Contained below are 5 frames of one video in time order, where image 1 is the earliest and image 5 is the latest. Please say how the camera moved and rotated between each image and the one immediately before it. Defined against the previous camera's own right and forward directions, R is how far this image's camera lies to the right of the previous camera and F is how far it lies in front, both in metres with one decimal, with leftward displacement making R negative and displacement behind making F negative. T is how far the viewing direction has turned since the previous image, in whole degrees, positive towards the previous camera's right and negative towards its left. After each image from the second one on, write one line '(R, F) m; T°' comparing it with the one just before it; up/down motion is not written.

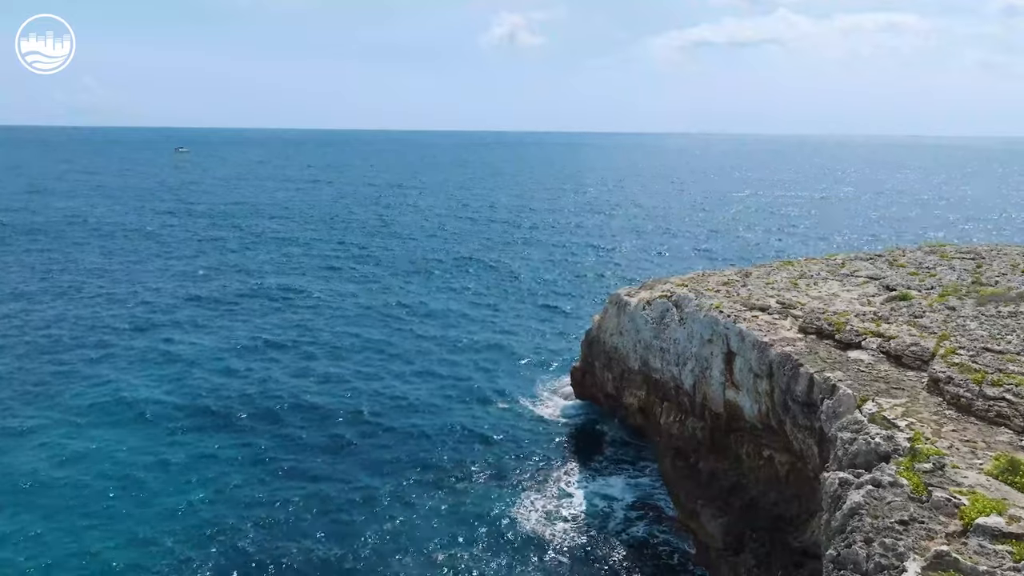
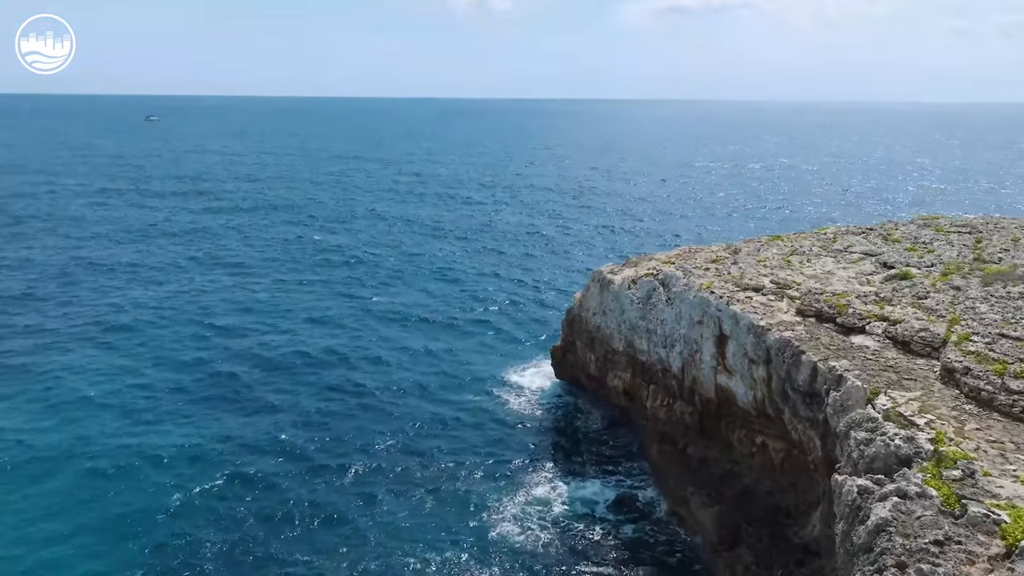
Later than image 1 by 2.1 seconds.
(-0.2, +1.5) m; +2°
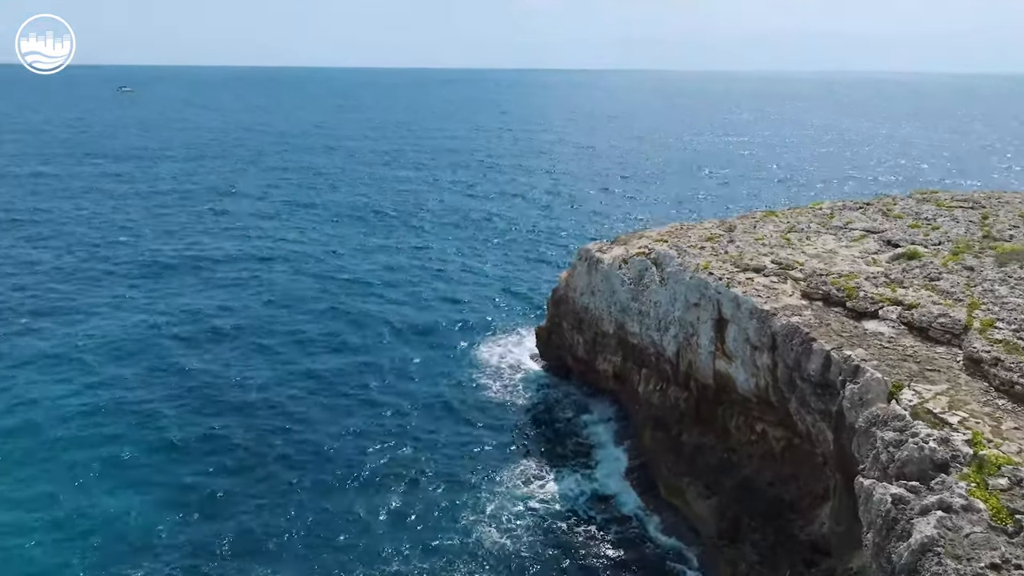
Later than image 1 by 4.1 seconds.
(-0.3, +1.4) m; +2°
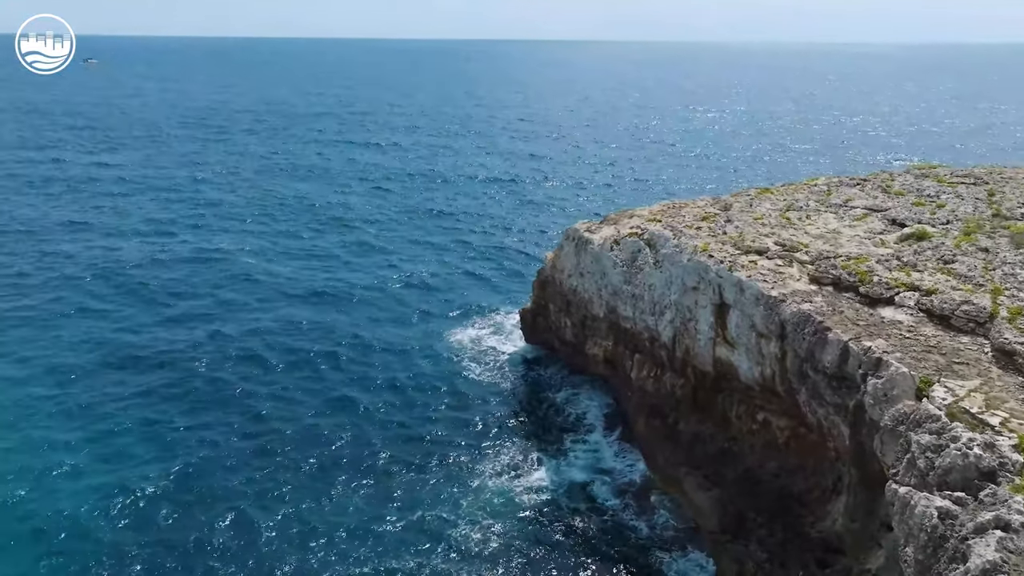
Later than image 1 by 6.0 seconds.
(-0.5, +1.3) m; +2°
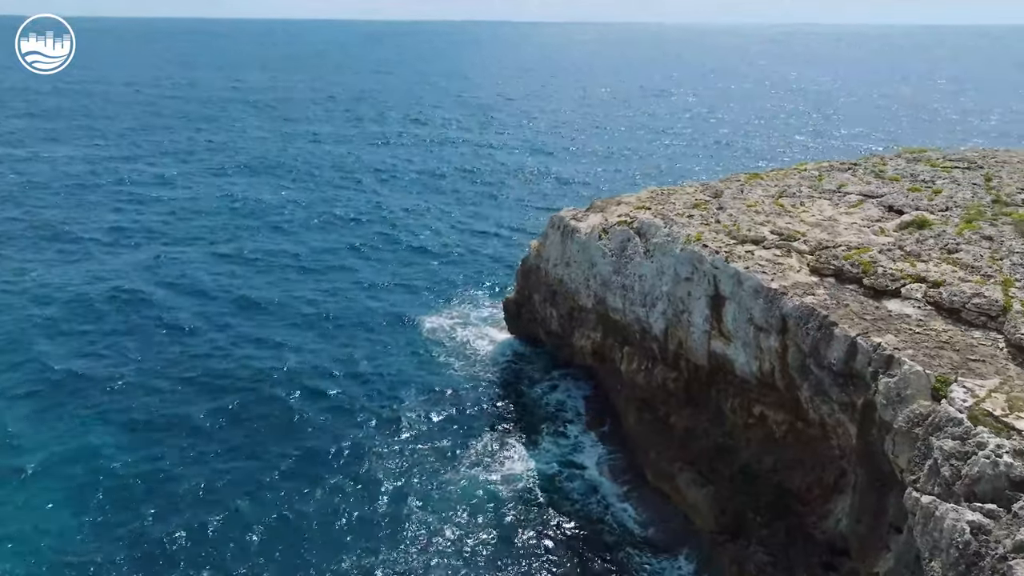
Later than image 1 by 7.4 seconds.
(-0.3, +0.9) m; +2°
